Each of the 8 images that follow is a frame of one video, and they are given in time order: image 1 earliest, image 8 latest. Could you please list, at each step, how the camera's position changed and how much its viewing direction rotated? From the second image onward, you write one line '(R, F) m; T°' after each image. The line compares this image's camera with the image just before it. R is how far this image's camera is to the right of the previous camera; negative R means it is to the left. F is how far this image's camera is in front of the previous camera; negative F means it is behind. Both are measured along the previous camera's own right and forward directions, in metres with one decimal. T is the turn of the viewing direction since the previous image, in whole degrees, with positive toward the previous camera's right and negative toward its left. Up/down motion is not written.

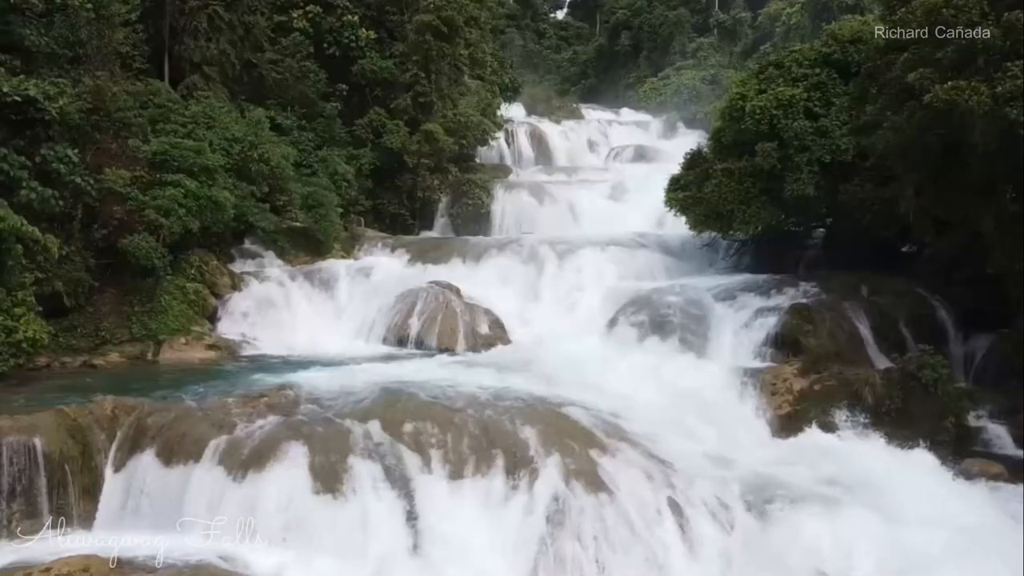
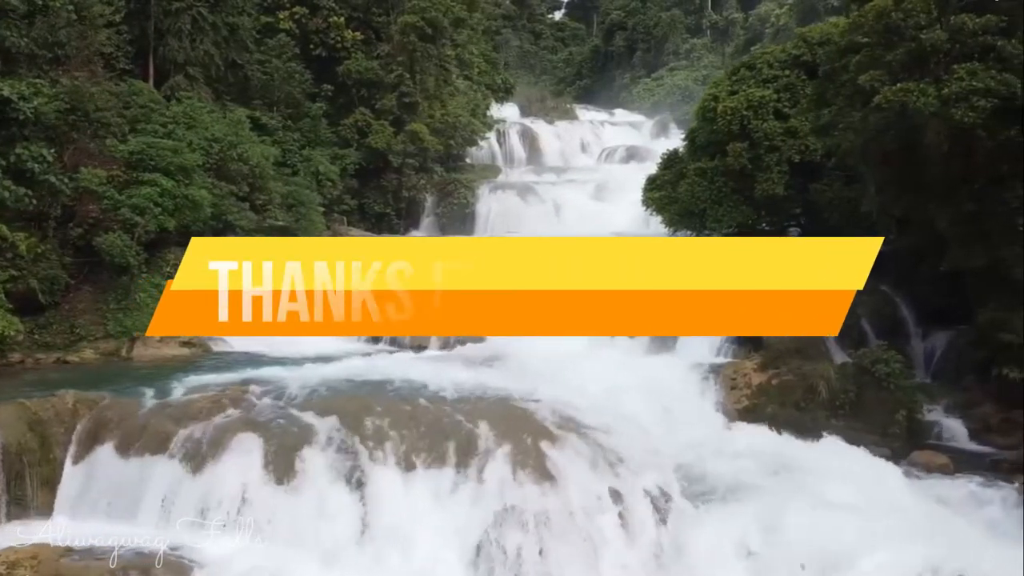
(+0.6, -0.2) m; 0°
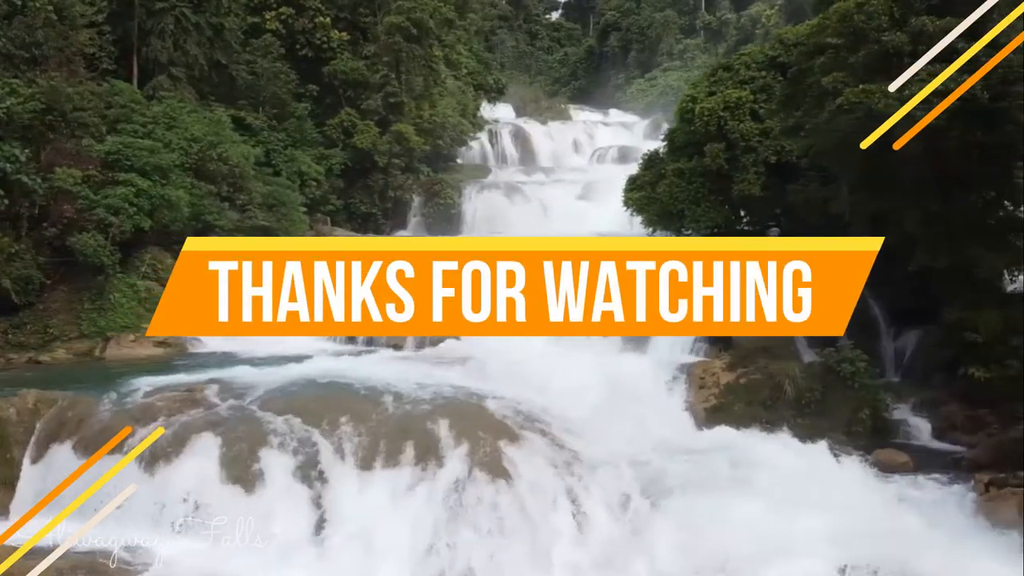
(+0.5, -0.1) m; 0°
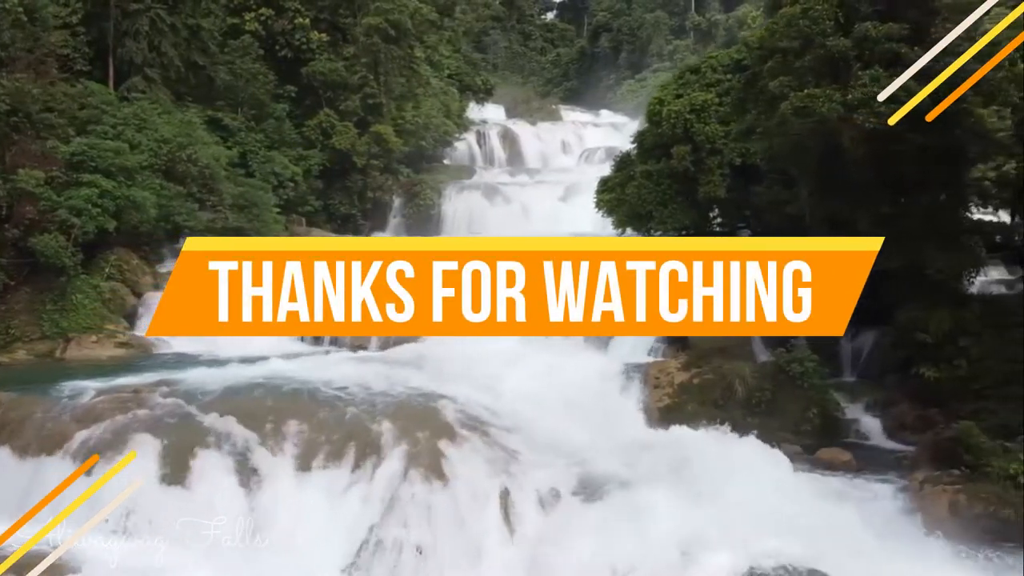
(+0.7, -0.1) m; 0°
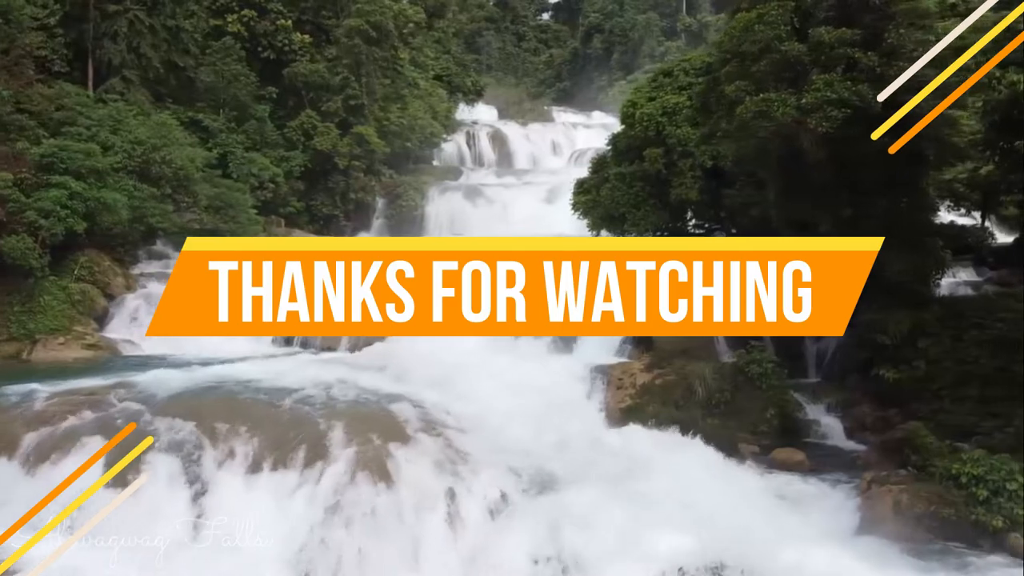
(+0.6, -0.1) m; 0°
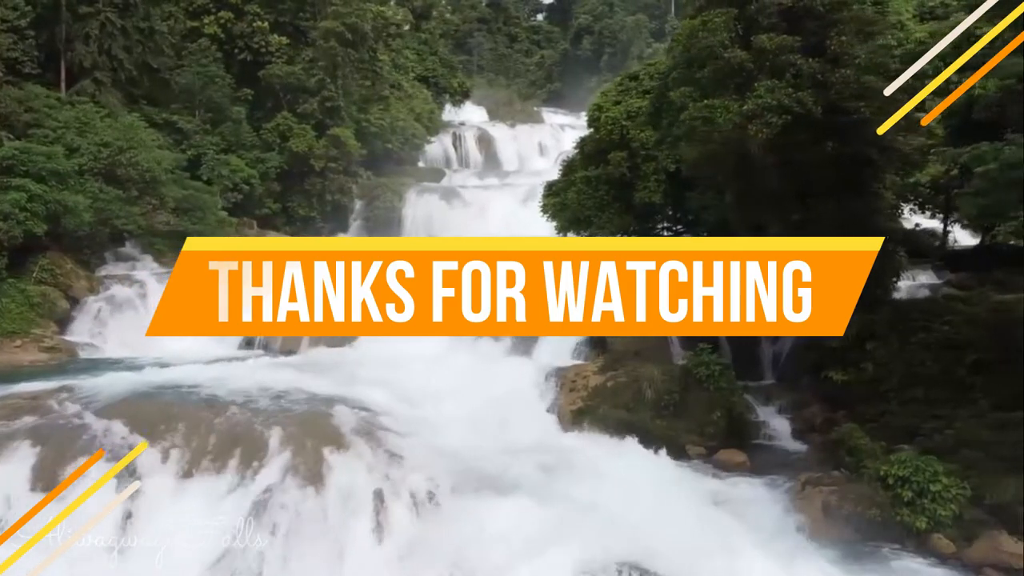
(+0.8, -0.1) m; +1°
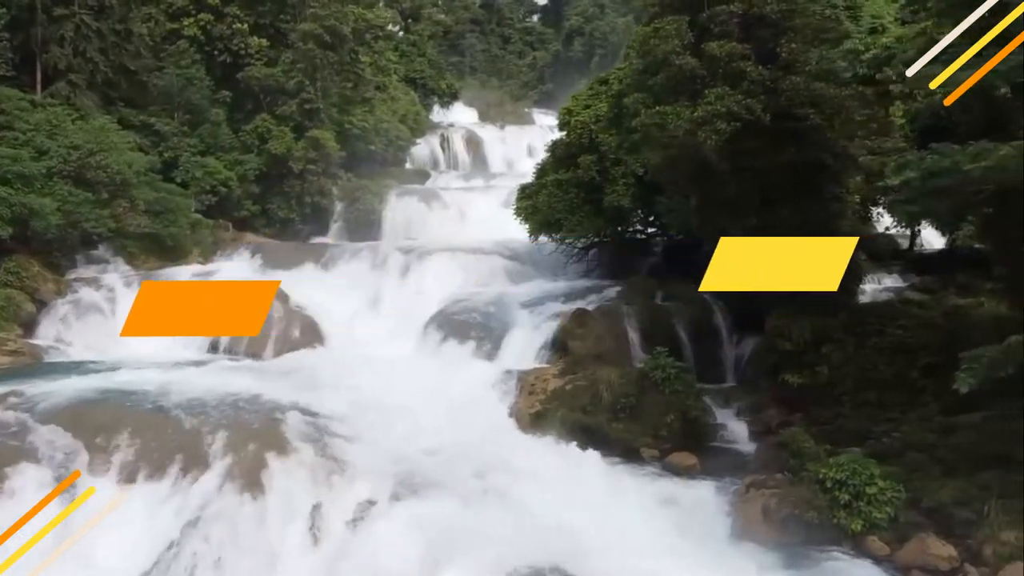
(+0.7, -0.1) m; 0°
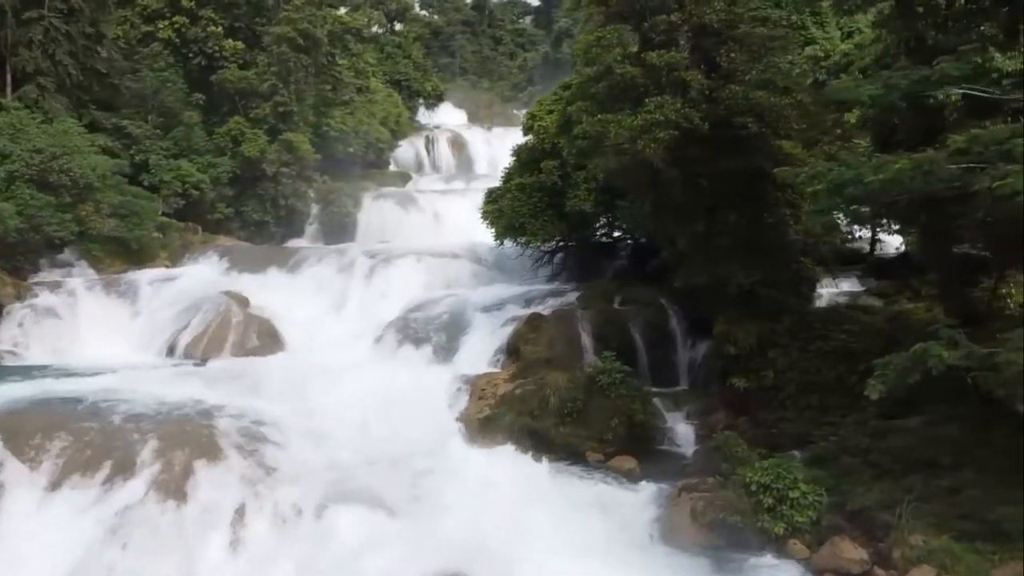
(+0.8, -0.1) m; +1°
